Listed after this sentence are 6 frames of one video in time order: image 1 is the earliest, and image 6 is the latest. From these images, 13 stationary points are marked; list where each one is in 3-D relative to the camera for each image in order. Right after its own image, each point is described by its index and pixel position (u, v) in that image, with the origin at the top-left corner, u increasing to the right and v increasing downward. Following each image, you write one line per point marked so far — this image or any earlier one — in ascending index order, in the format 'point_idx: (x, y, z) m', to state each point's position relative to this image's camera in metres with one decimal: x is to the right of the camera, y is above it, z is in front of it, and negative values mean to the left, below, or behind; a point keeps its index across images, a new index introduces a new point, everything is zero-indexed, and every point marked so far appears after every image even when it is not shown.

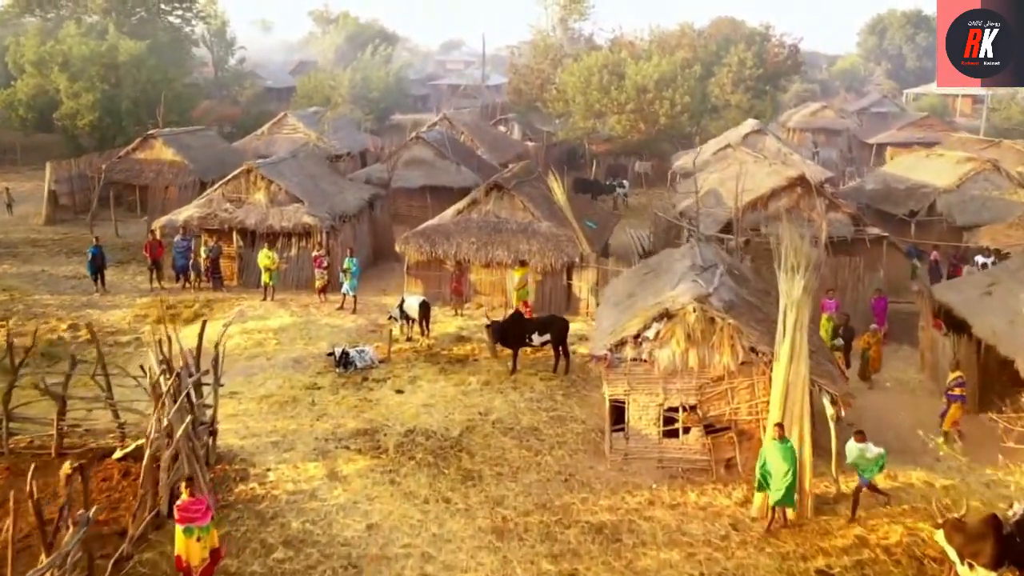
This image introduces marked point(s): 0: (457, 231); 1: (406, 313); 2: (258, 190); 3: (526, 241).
0: (-1.1, +1.2, +16.7) m
1: (-1.8, -0.4, +14.2) m
2: (-5.6, +2.1, +18.0) m
3: (+0.3, +1.0, +16.4) m
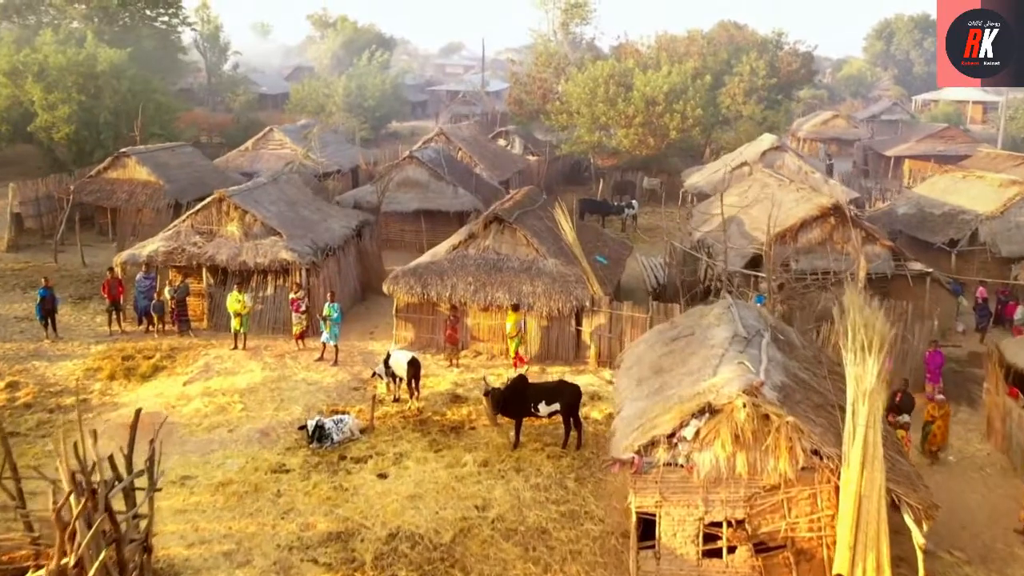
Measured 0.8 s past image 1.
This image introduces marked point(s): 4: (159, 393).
0: (-1.1, +0.3, +14.8) m
1: (-1.8, -1.2, +12.4) m
2: (-5.5, +1.3, +16.2) m
3: (+0.3, +0.1, +14.5) m
4: (-5.3, -1.6, +12.5) m
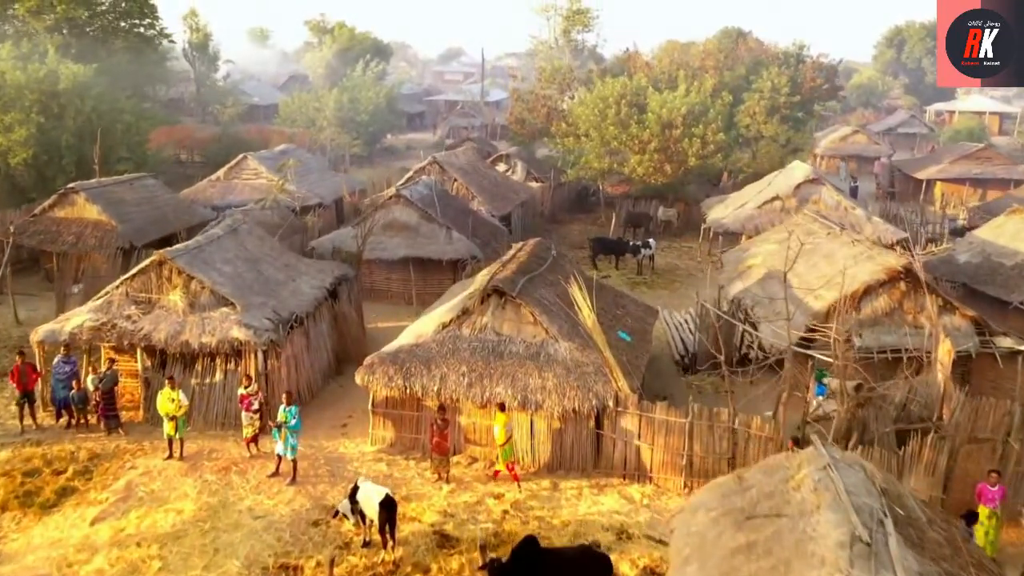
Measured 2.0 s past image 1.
0: (-1.0, -1.0, +12.0) m
1: (-1.7, -2.5, +9.5) m
2: (-5.5, 0.0, +13.3) m
3: (+0.4, -1.2, +11.7) m
4: (-5.3, -2.9, +9.6) m
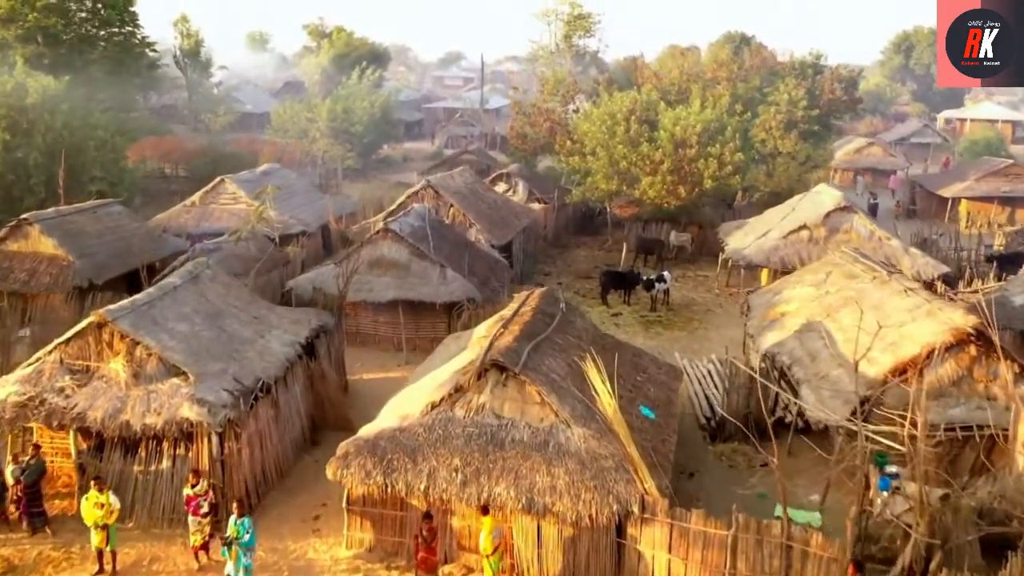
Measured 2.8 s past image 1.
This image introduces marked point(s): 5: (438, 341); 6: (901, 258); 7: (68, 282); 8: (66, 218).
0: (-1.0, -1.9, +9.9) m
1: (-1.7, -3.5, +7.4) m
2: (-5.4, -0.9, +11.3) m
3: (+0.4, -2.1, +9.6) m
4: (-5.3, -3.8, +7.6) m
5: (-1.6, -1.1, +17.4) m
6: (+9.2, +0.7, +19.5) m
7: (-9.6, +0.2, +17.7) m
8: (-10.3, +1.6, +19.1) m
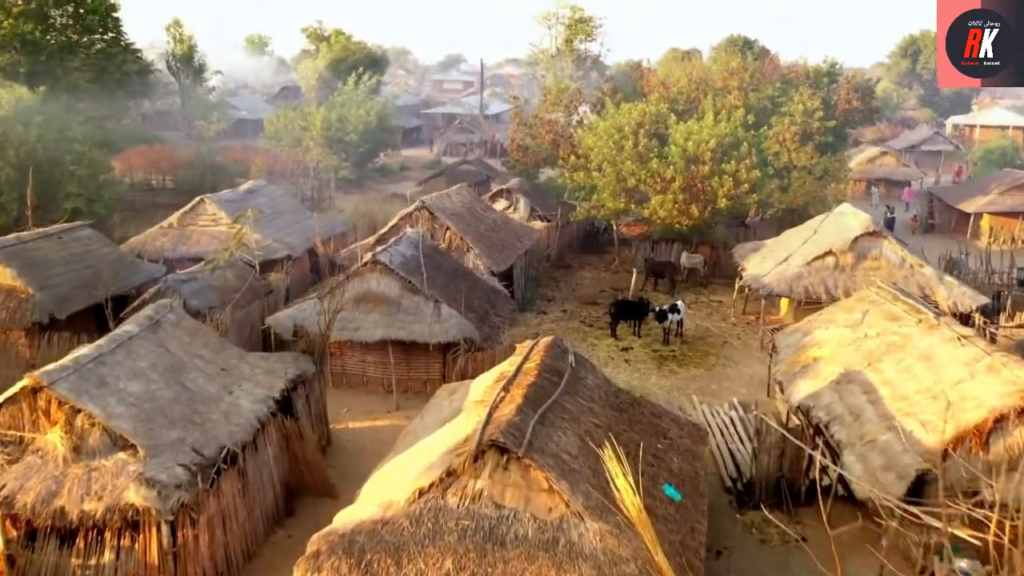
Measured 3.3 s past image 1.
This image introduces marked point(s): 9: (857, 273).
0: (-1.0, -2.6, +8.3) m
1: (-1.7, -4.1, +5.8) m
2: (-5.4, -1.6, +9.7) m
3: (+0.4, -2.8, +8.0) m
4: (-5.2, -4.5, +6.0) m
5: (-1.5, -1.8, +15.8) m
6: (+9.2, 0.0, +17.9) m
7: (-9.5, -0.6, +16.2) m
8: (-10.3, +0.9, +17.5) m
9: (+7.9, +0.3, +19.0) m
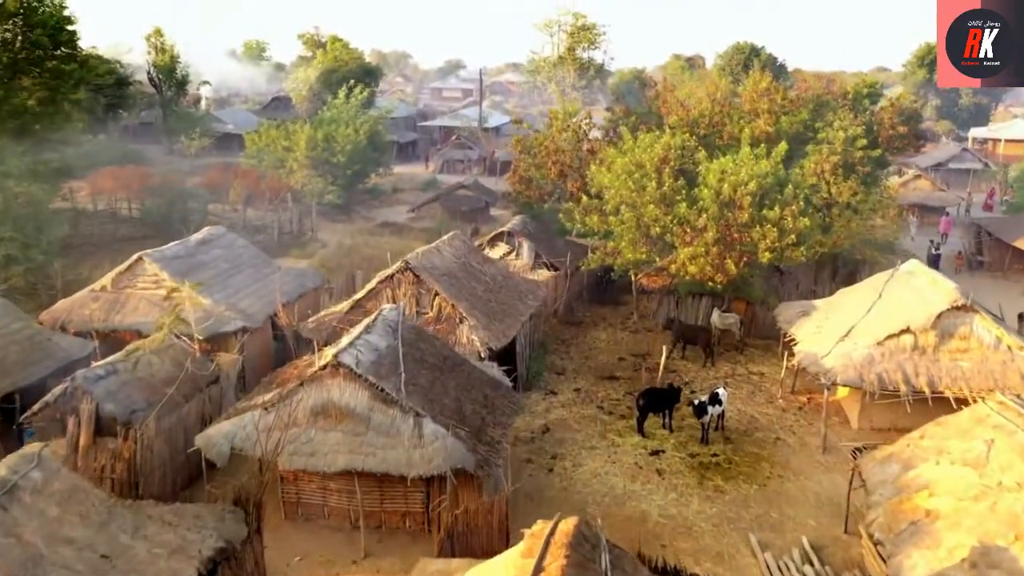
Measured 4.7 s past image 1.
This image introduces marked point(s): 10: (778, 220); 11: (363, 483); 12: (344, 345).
0: (-0.9, -4.1, +4.7) m
1: (-1.6, -5.7, +2.2) m
2: (-5.4, -3.2, +6.0) m
3: (+0.5, -4.3, +4.4) m
4: (-5.2, -6.0, +2.3) m
5: (-1.5, -3.4, +12.2) m
6: (+9.3, -1.6, +14.3) m
7: (-9.5, -2.2, +12.5) m
8: (-10.3, -0.7, +13.9) m
9: (+8.0, -1.3, +15.3) m
10: (+6.2, +1.6, +19.3) m
11: (-2.2, -2.9, +12.2) m
12: (-2.5, -0.9, +12.4) m
